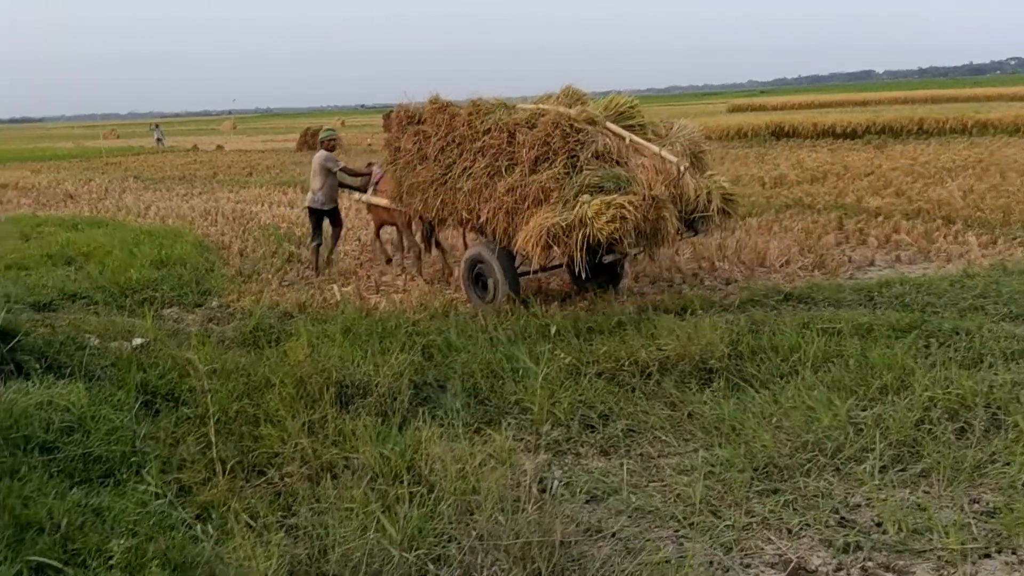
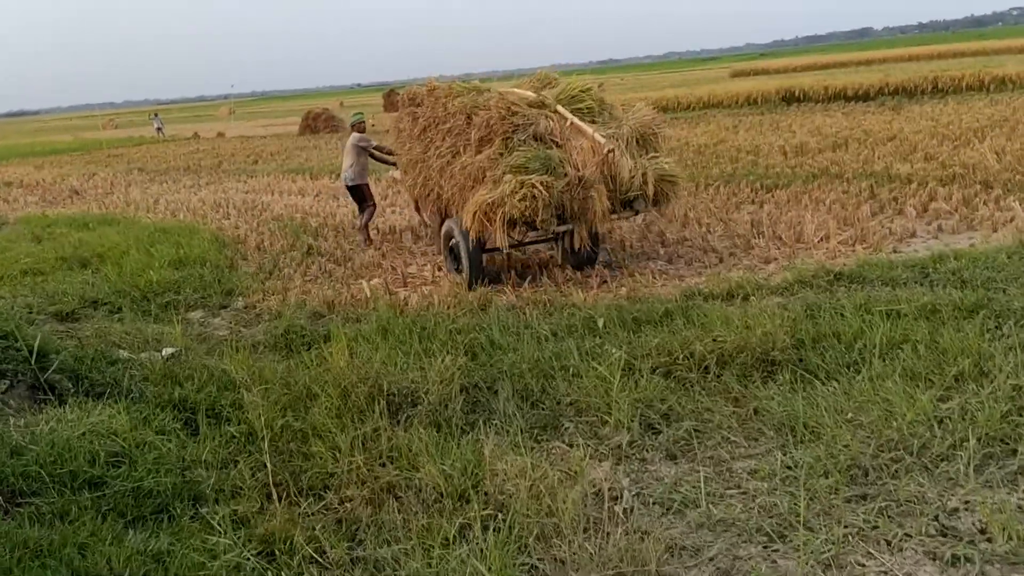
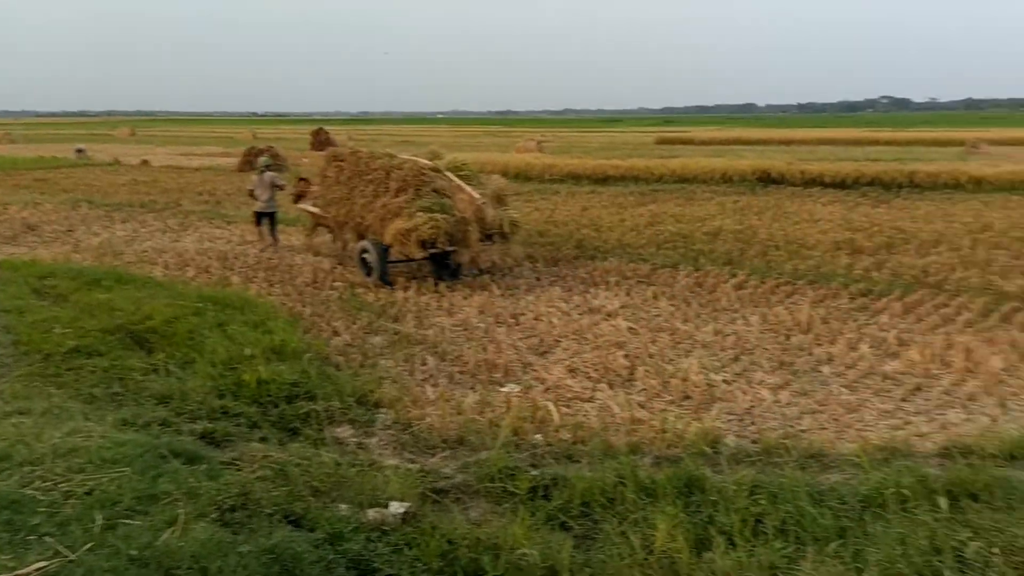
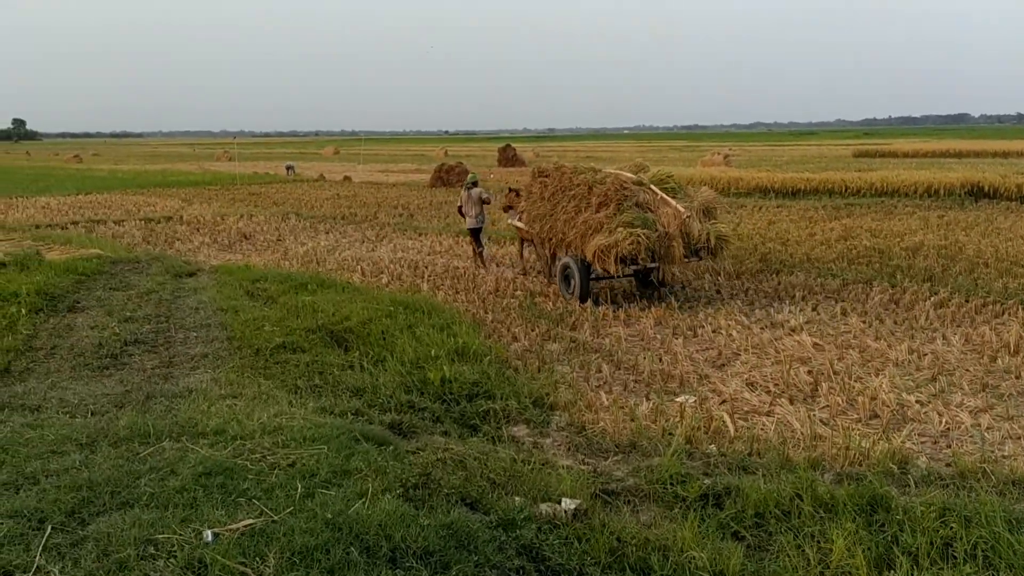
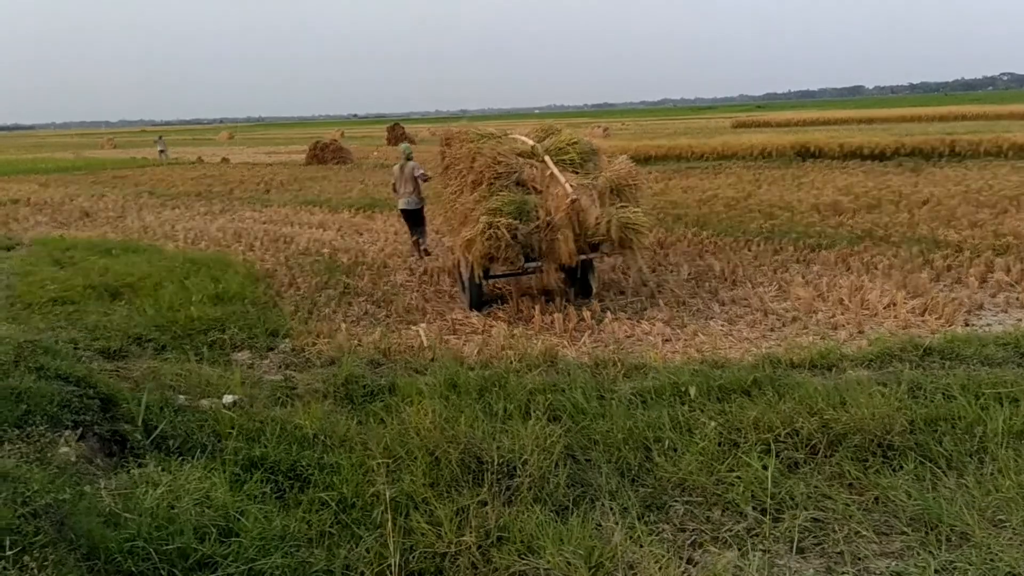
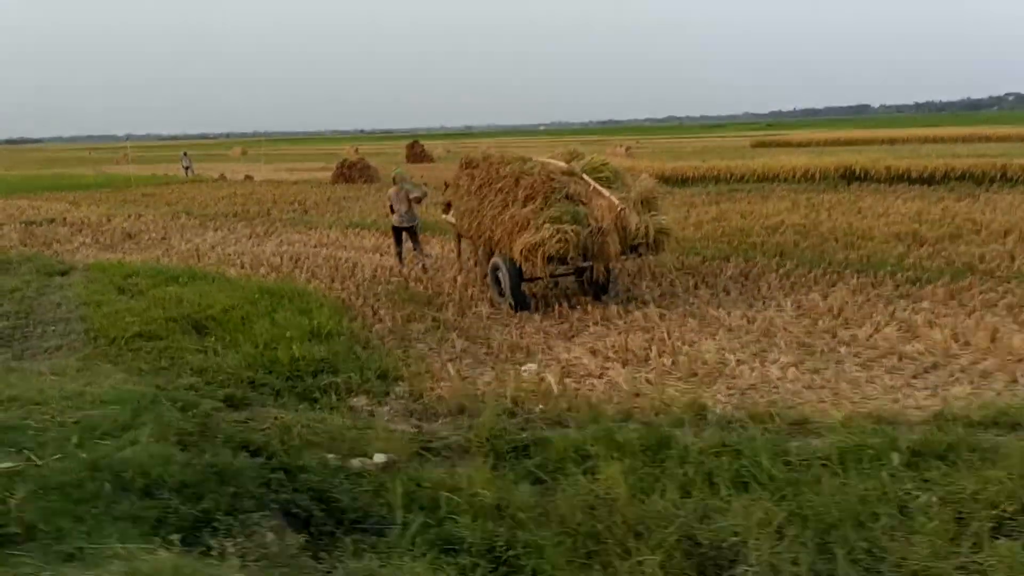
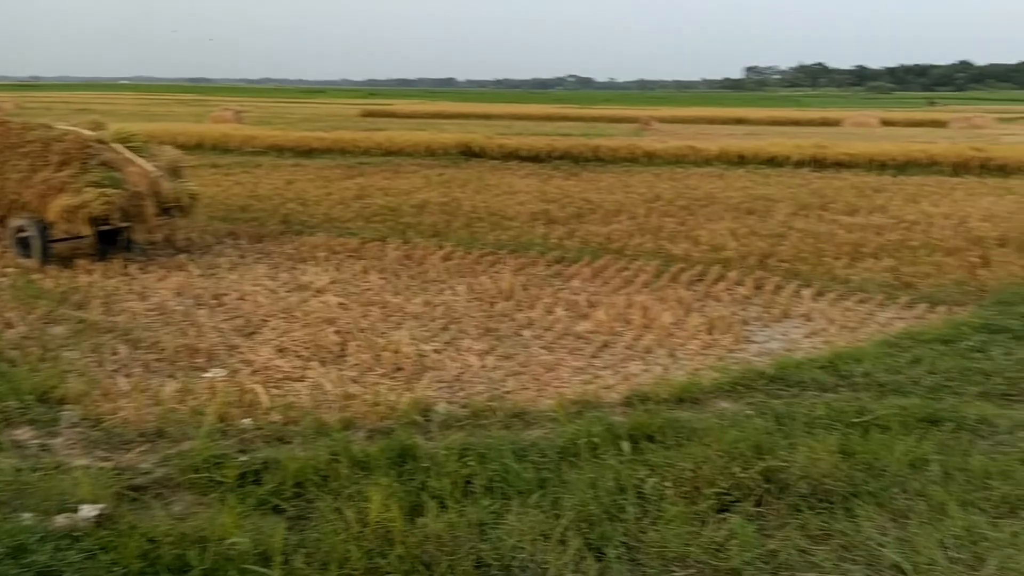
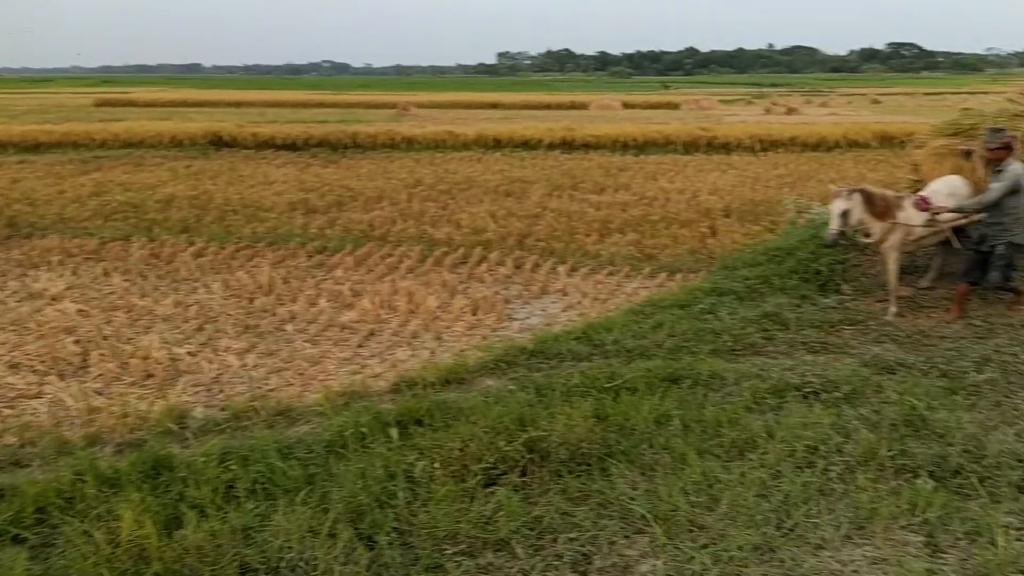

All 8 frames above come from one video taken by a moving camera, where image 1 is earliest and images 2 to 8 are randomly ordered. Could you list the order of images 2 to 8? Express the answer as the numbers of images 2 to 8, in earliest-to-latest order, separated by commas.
2, 5, 6, 4, 3, 7, 8
